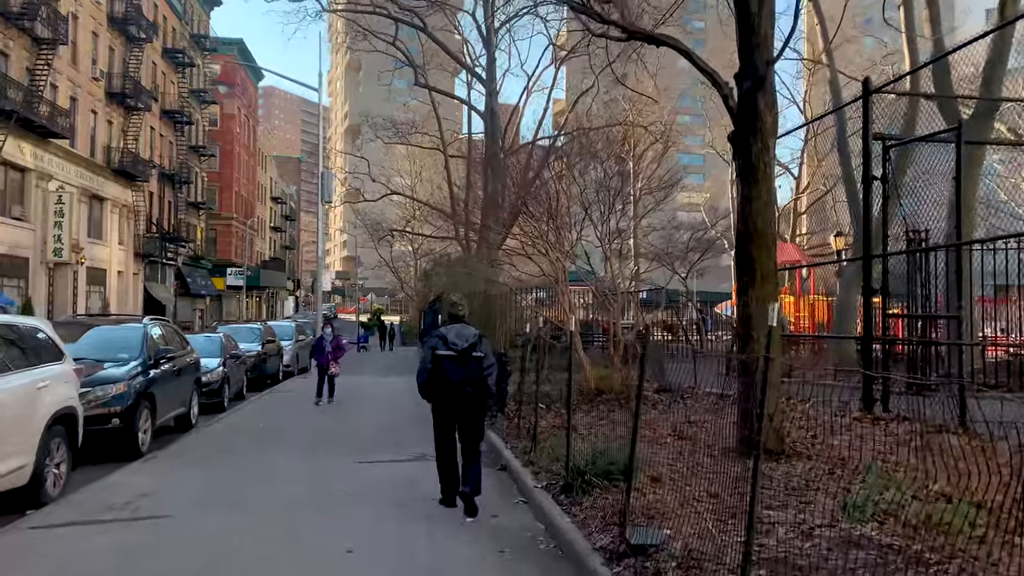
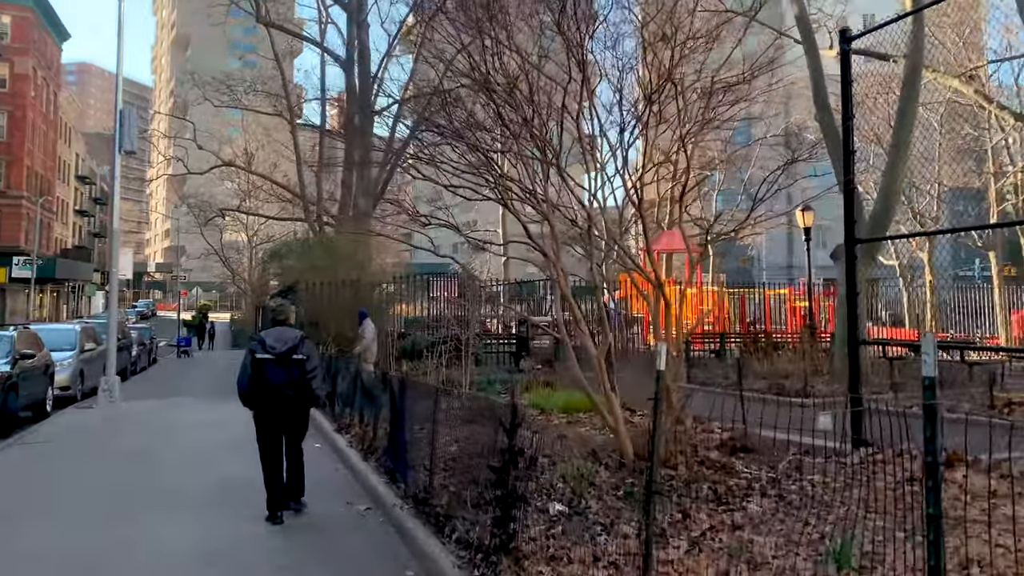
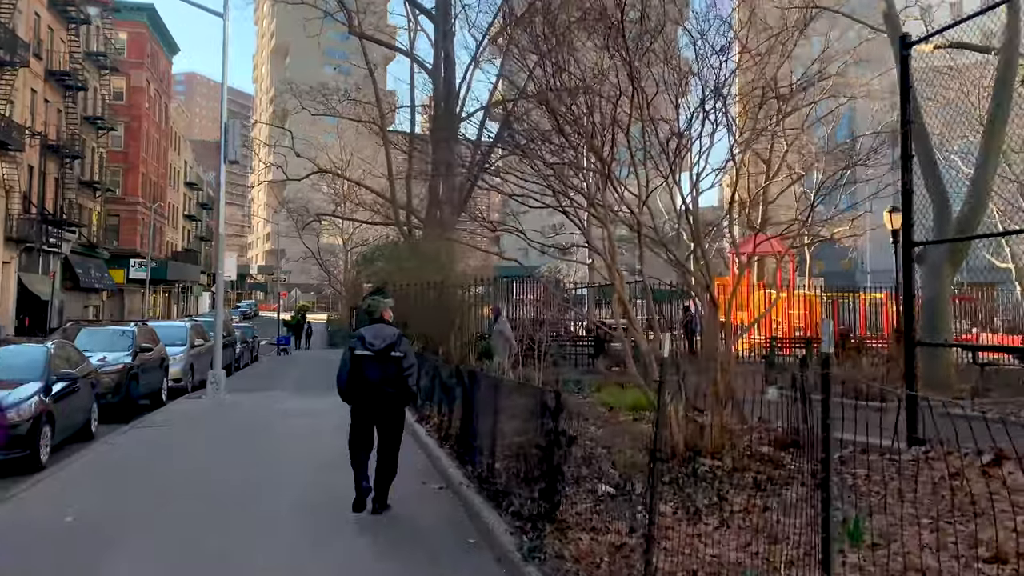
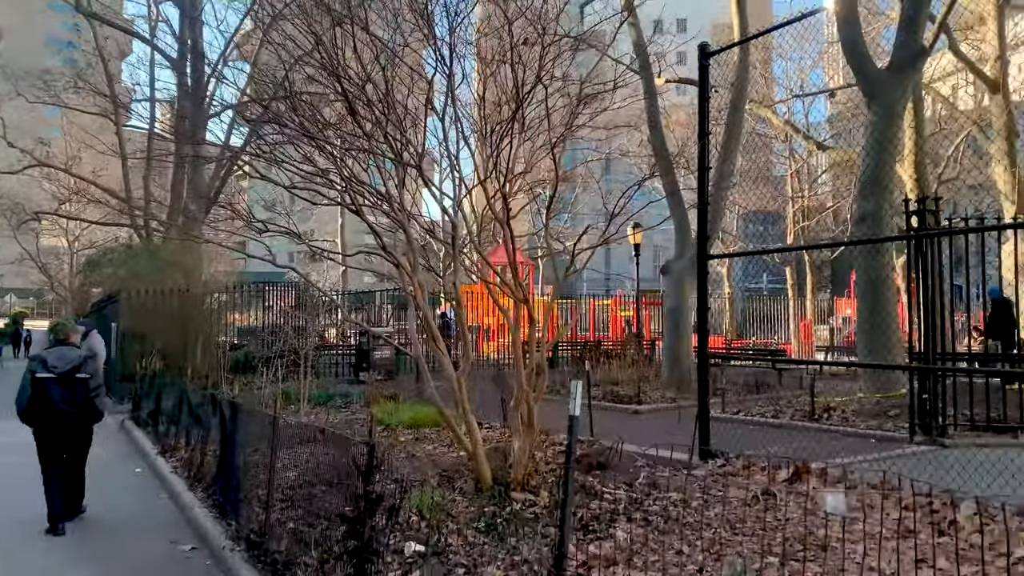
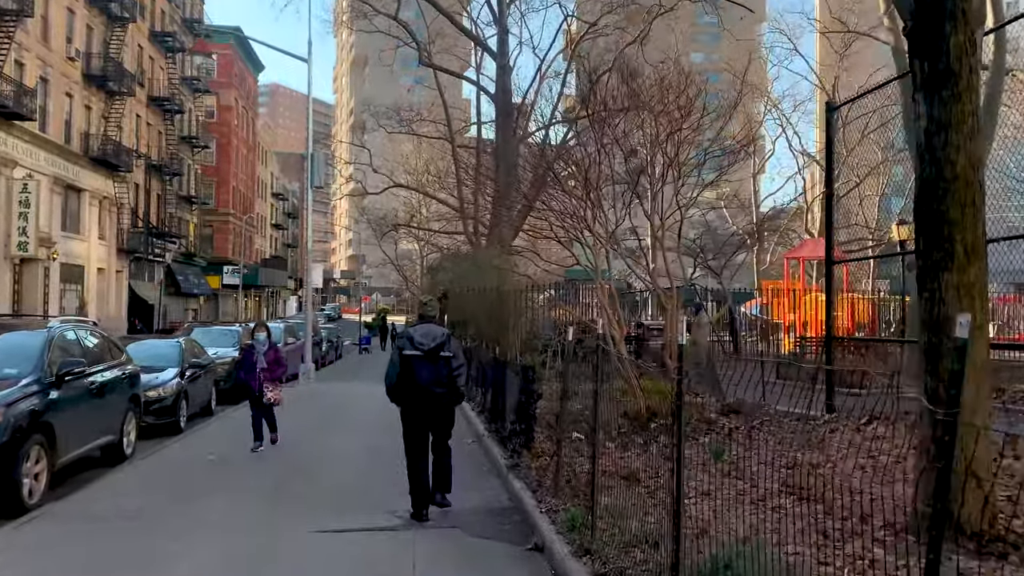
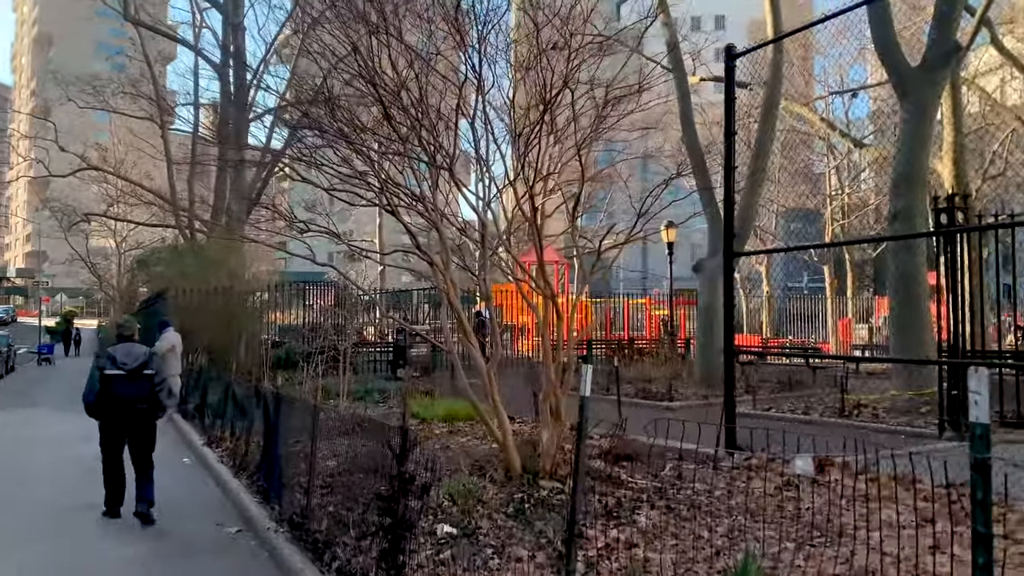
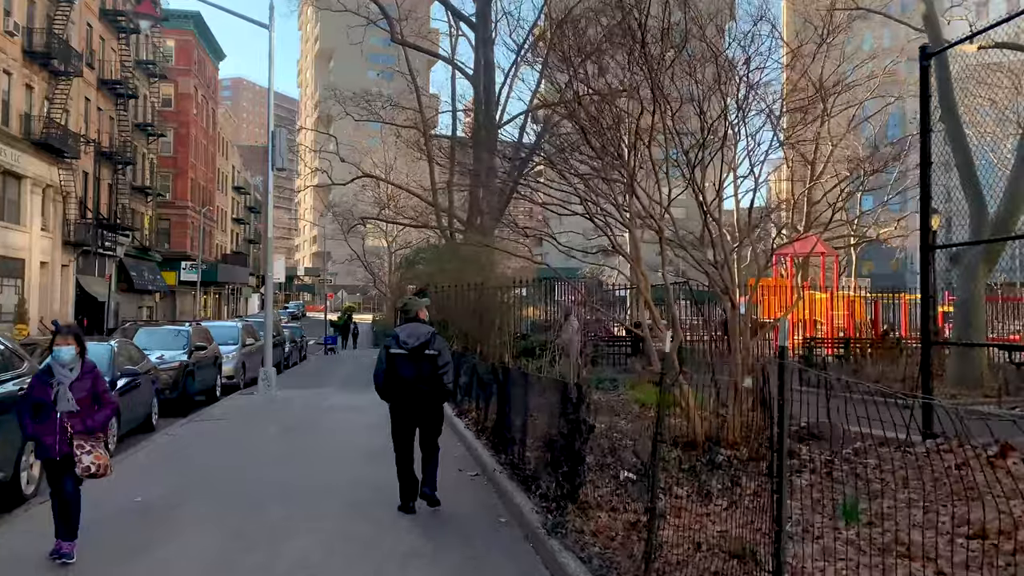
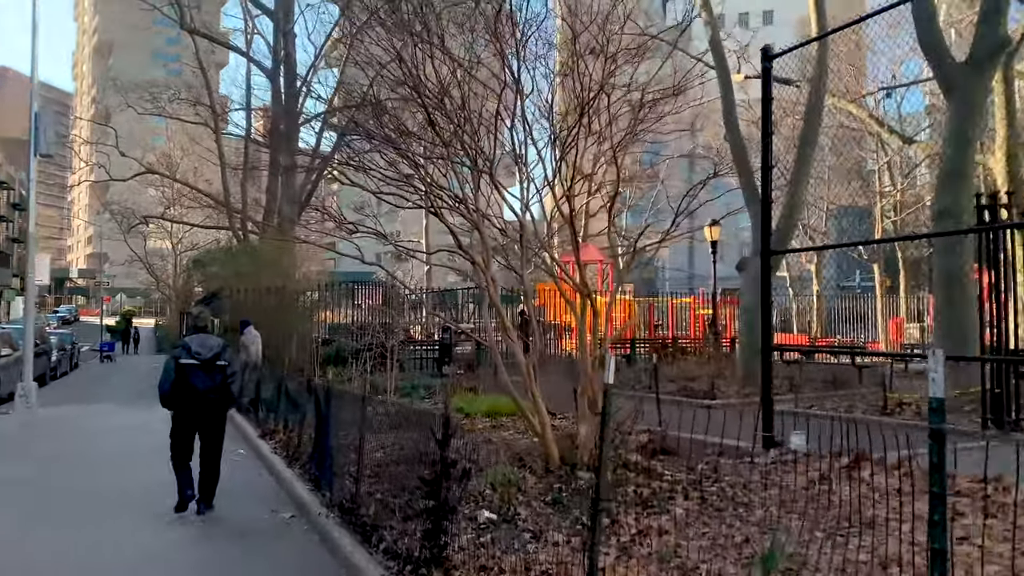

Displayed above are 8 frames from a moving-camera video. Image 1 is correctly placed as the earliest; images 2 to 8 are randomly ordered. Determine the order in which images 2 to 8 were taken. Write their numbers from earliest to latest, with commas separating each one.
5, 7, 3, 2, 8, 6, 4
